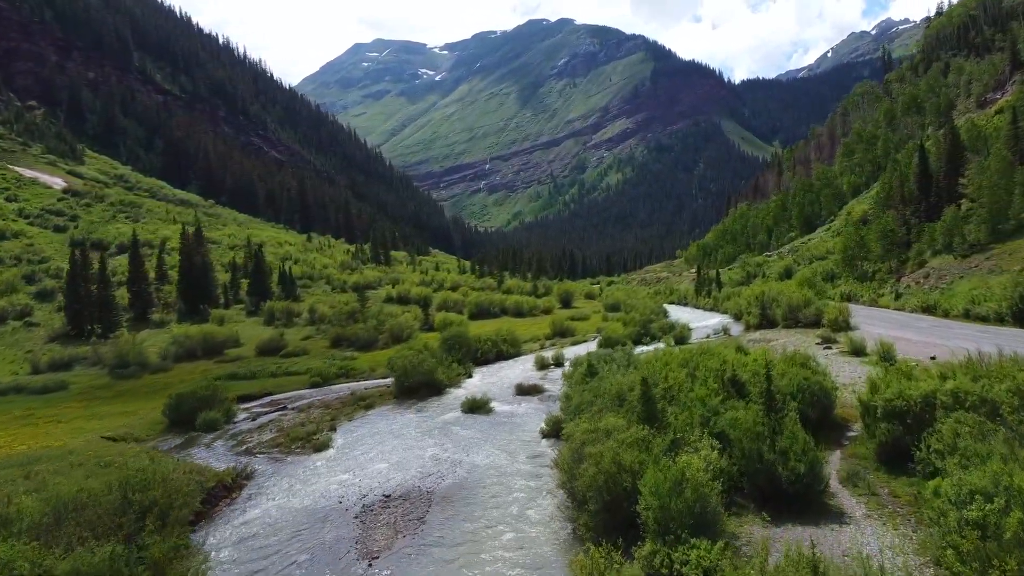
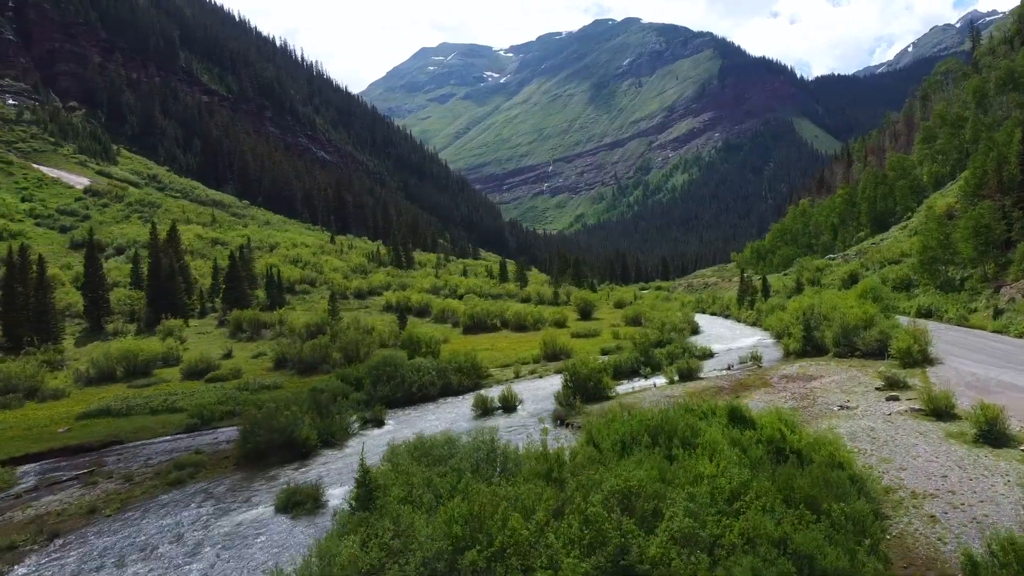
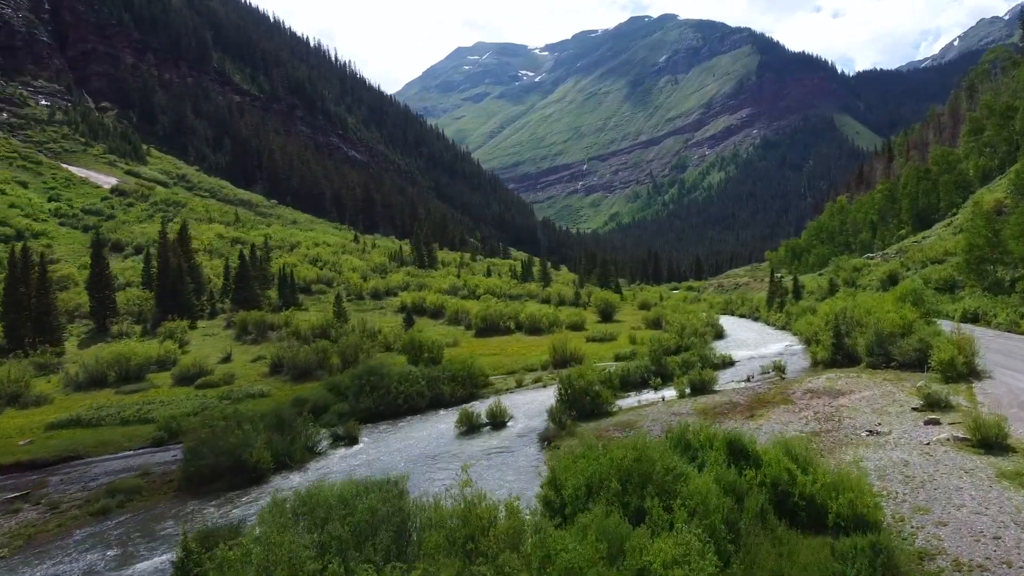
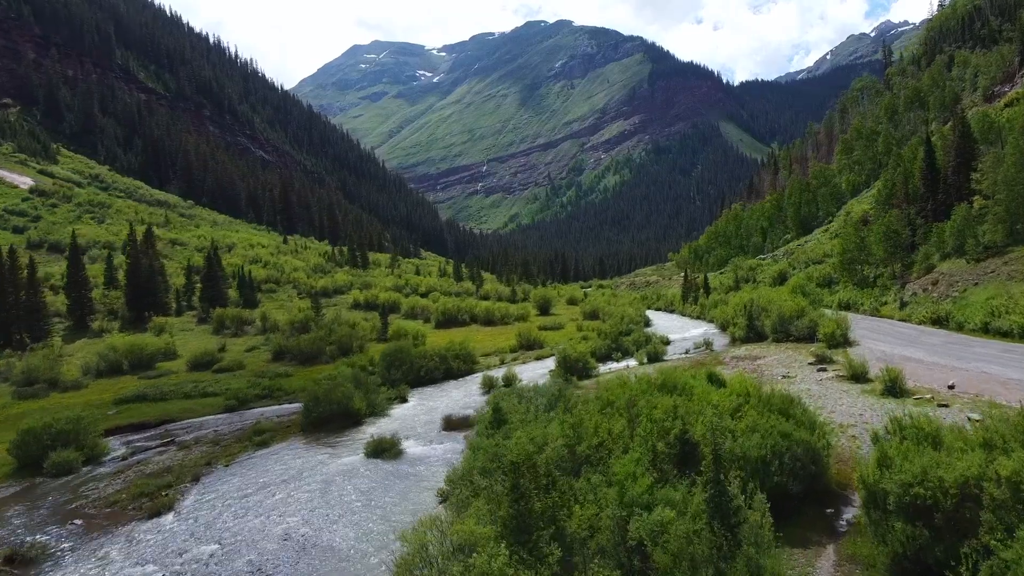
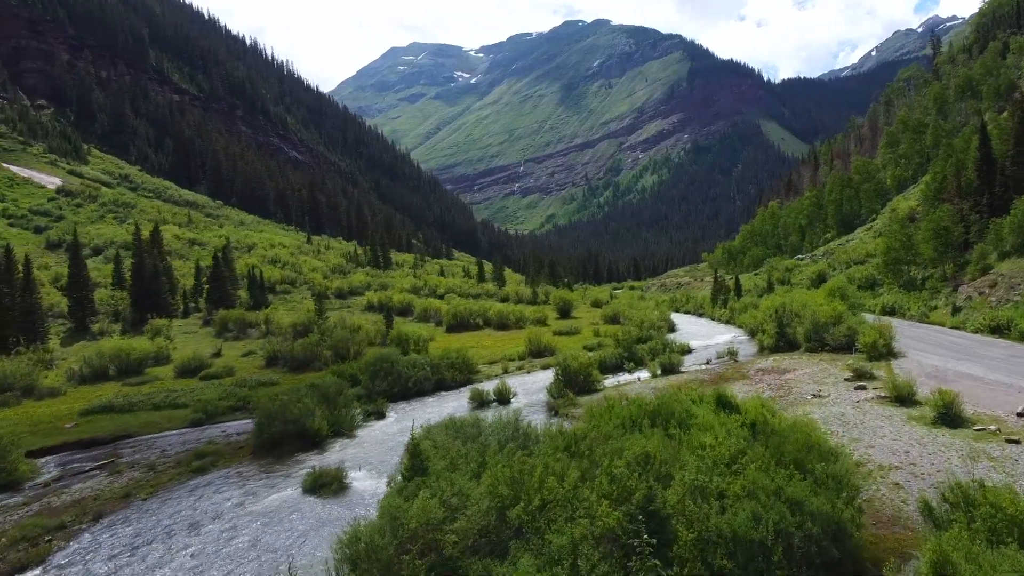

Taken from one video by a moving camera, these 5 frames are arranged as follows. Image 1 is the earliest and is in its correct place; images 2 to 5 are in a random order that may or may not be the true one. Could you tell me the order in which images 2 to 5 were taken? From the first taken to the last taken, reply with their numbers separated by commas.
4, 5, 2, 3
